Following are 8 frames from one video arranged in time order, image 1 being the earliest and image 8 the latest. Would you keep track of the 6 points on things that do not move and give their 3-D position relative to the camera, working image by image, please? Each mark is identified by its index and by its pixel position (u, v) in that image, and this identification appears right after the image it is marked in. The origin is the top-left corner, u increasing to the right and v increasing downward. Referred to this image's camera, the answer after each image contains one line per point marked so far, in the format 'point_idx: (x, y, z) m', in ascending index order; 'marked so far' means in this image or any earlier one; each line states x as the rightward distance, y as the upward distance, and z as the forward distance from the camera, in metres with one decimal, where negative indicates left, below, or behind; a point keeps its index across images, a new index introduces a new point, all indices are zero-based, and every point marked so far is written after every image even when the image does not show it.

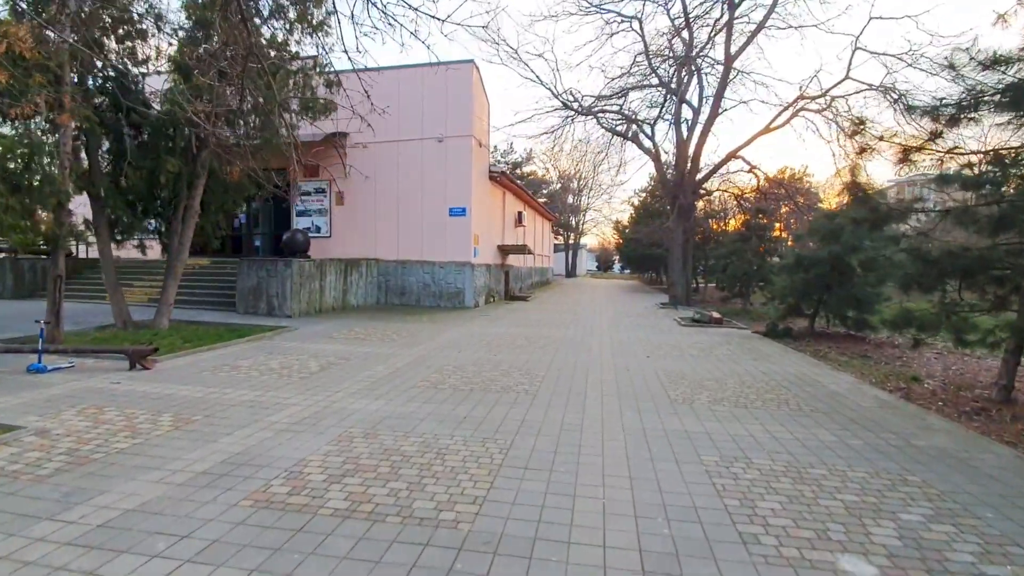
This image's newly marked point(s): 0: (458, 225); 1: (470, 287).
0: (-1.7, +2.1, +16.9) m
1: (-1.4, 0.0, +17.0) m
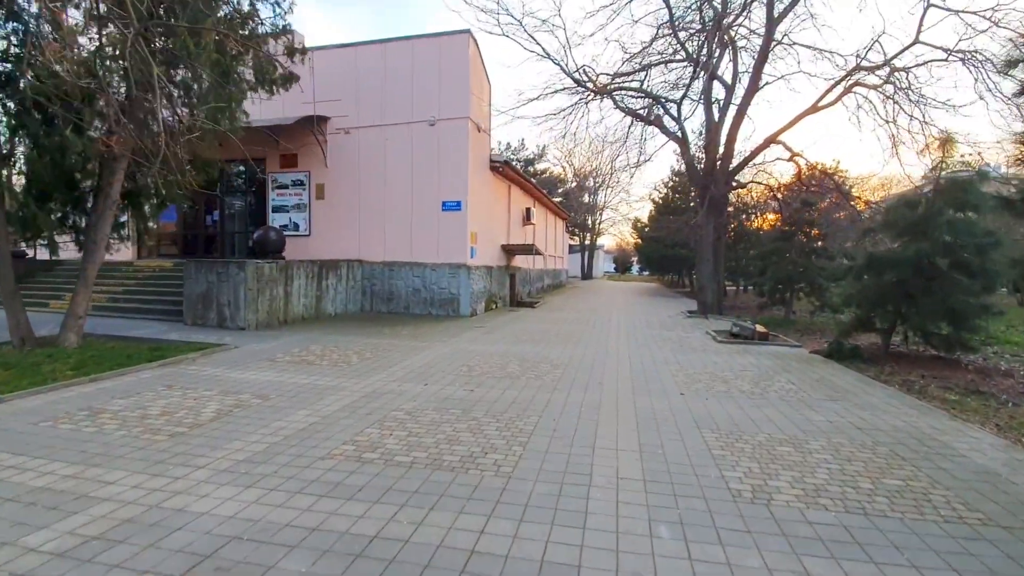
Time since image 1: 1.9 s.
0: (-1.7, +1.9, +14.6) m
1: (-1.3, -0.1, +14.7) m
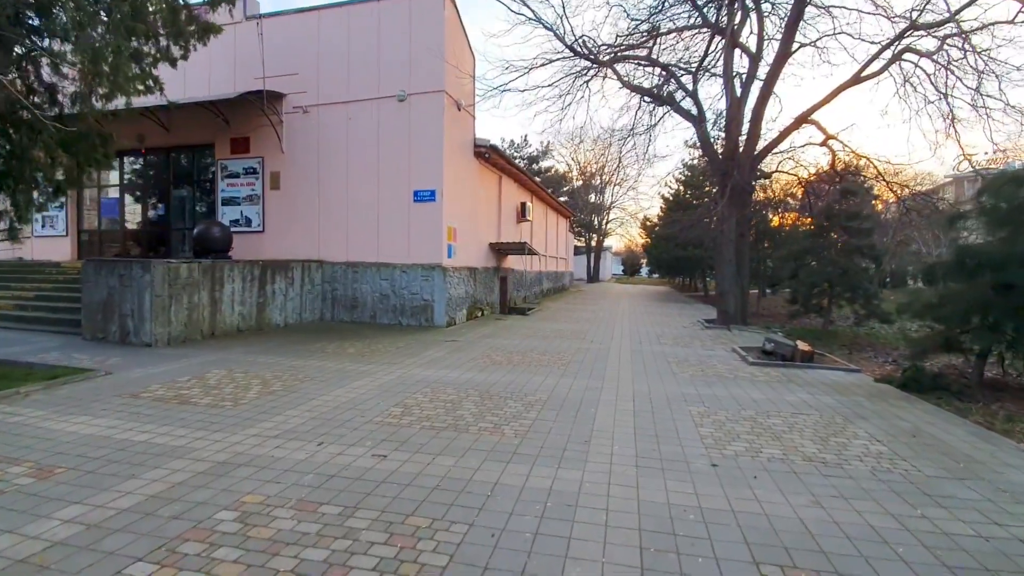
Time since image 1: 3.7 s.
0: (-2.0, +1.8, +12.4) m
1: (-1.7, -0.3, +12.4) m
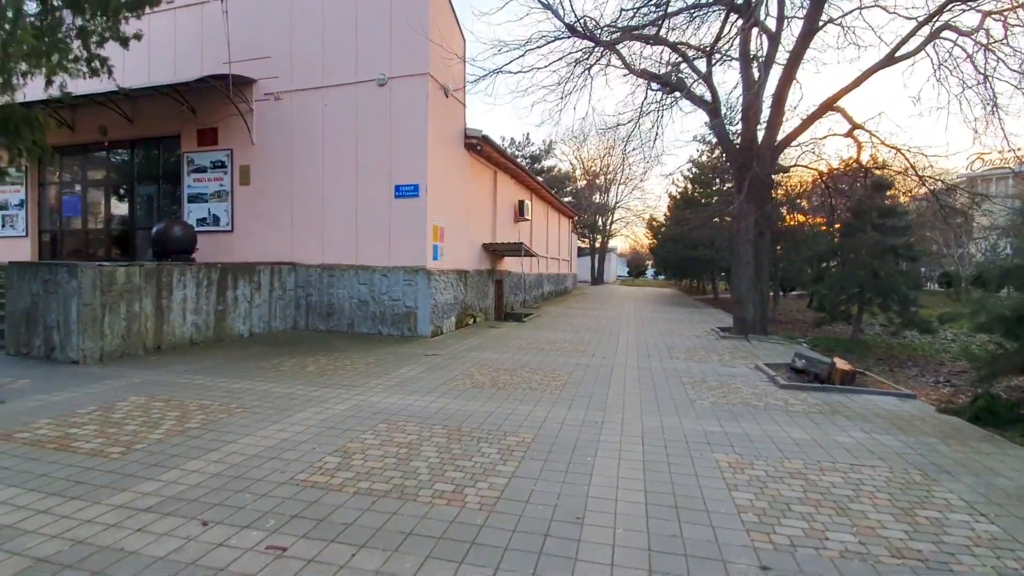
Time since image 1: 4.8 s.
0: (-2.2, +1.7, +11.1) m
1: (-1.9, -0.4, +11.1) m
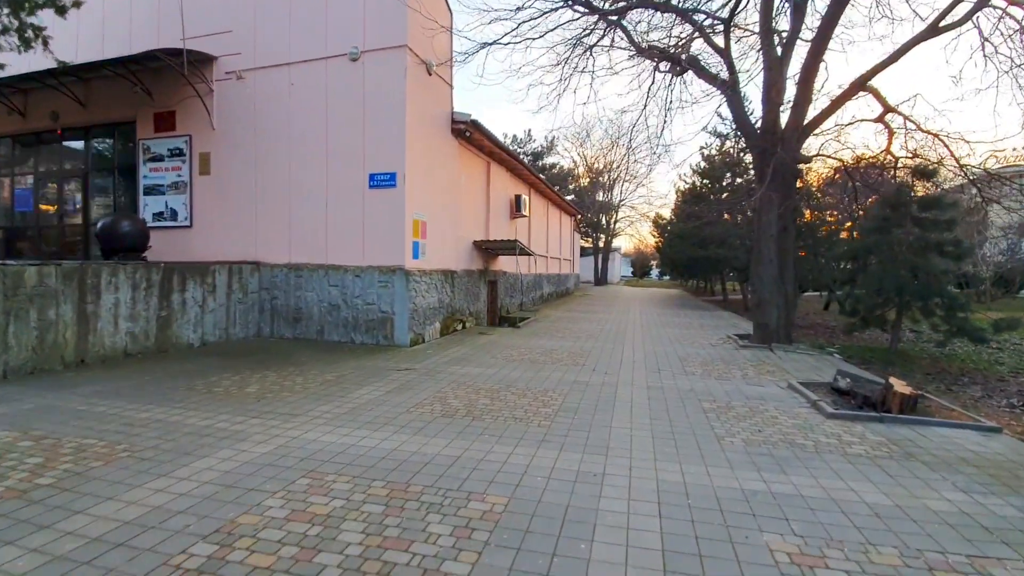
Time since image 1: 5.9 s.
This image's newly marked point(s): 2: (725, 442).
0: (-2.4, +1.6, +9.8) m
1: (-2.1, -0.4, +9.8) m
2: (+2.0, -1.4, +4.7) m
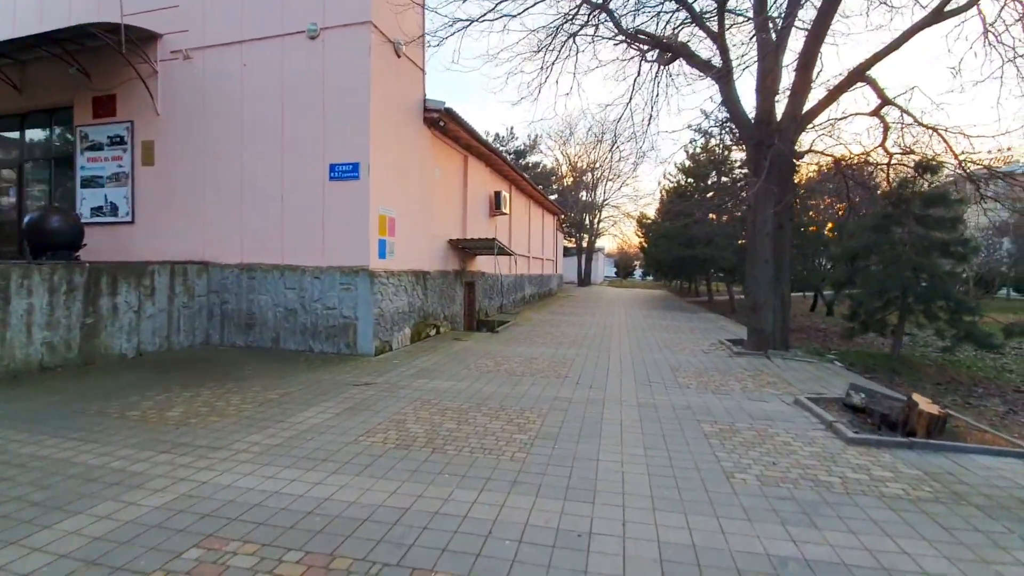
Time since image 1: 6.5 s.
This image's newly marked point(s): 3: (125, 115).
0: (-2.8, +1.6, +8.8) m
1: (-2.5, -0.5, +8.8) m
2: (+1.7, -1.5, +3.9) m
3: (-7.7, +3.5, +10.2) m
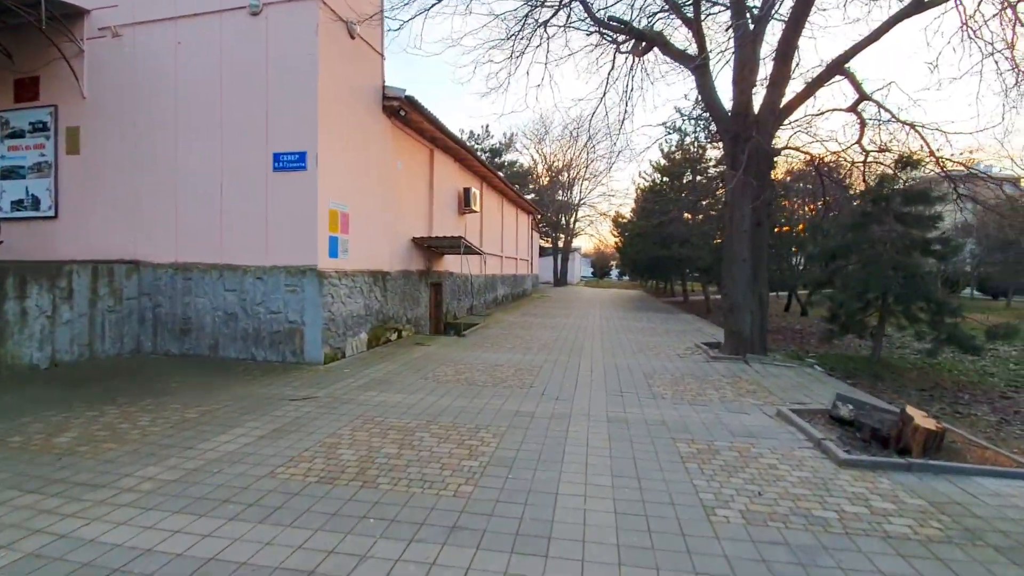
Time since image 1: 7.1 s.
0: (-3.4, +1.5, +8.0) m
1: (-3.1, -0.5, +8.1) m
2: (+1.3, -1.5, +3.3) m
3: (-8.4, +3.4, +9.2) m
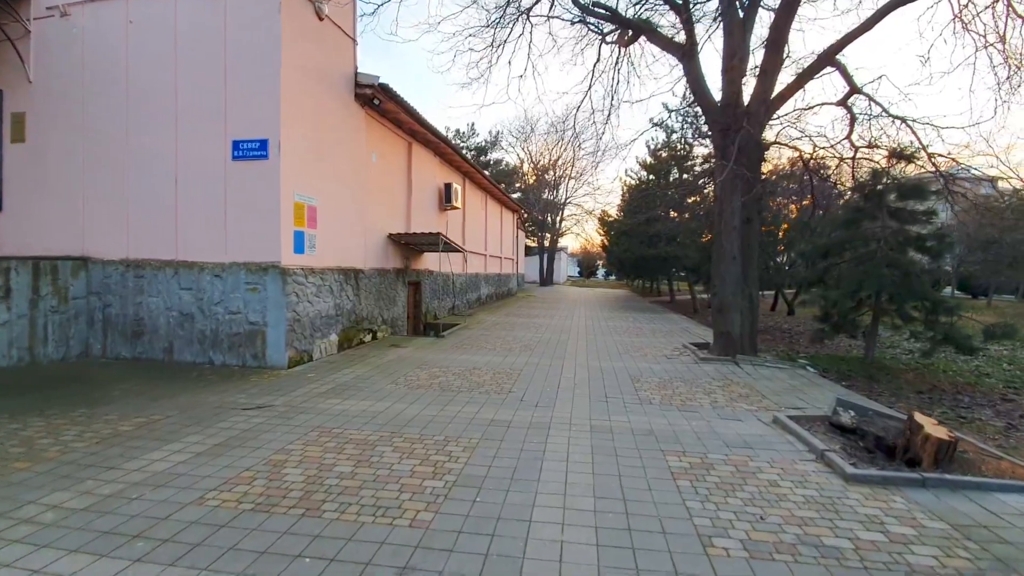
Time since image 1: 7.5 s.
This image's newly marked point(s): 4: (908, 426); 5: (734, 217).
0: (-3.7, +1.6, +7.5) m
1: (-3.4, -0.5, +7.5) m
2: (+1.1, -1.4, +2.8) m
3: (-8.7, +3.4, +8.5) m
4: (+3.3, -1.2, +4.3) m
5: (+3.9, +1.2, +8.9) m
